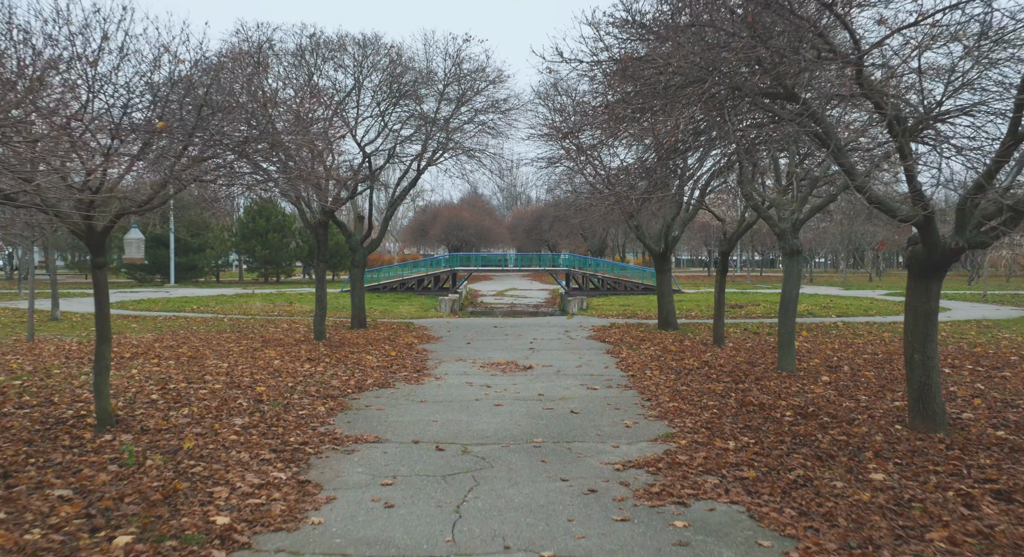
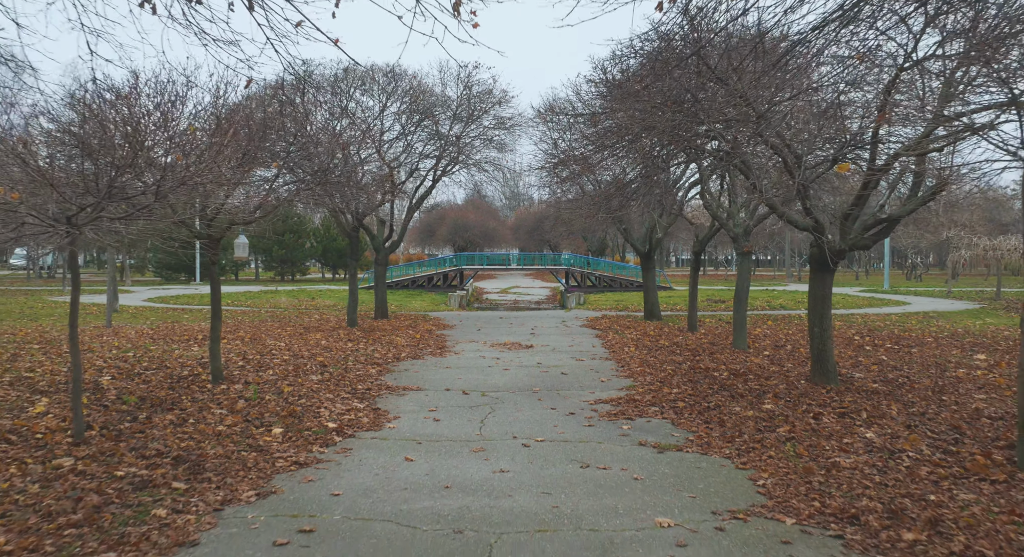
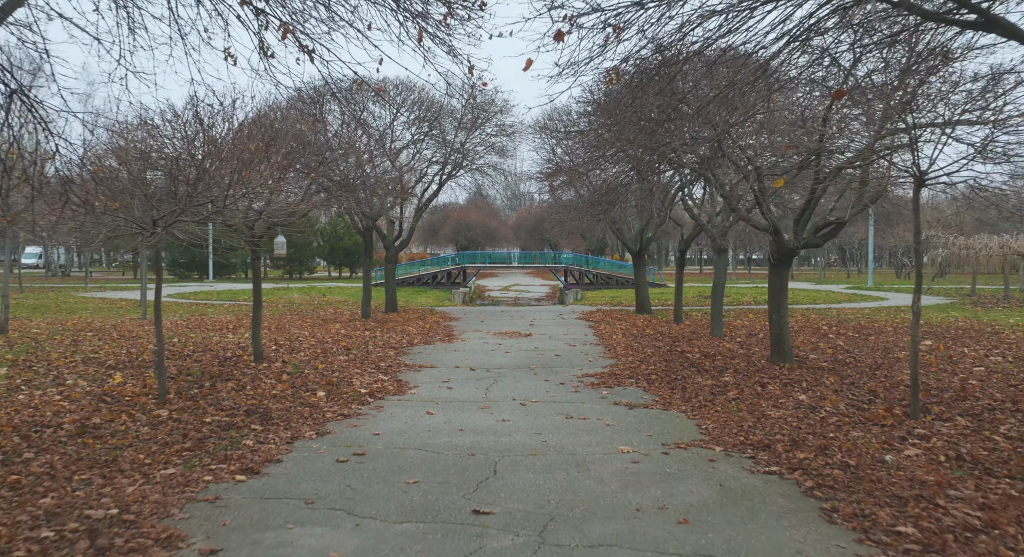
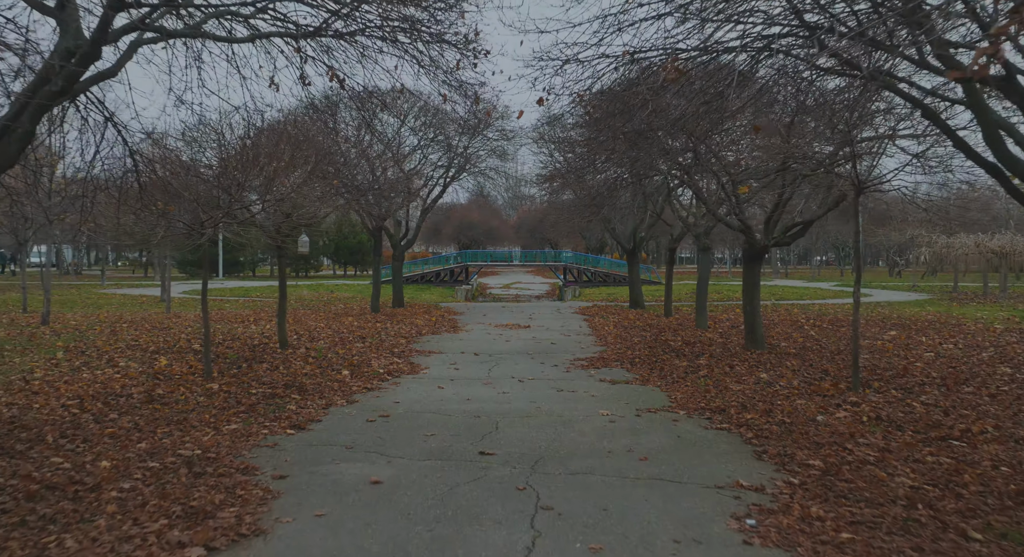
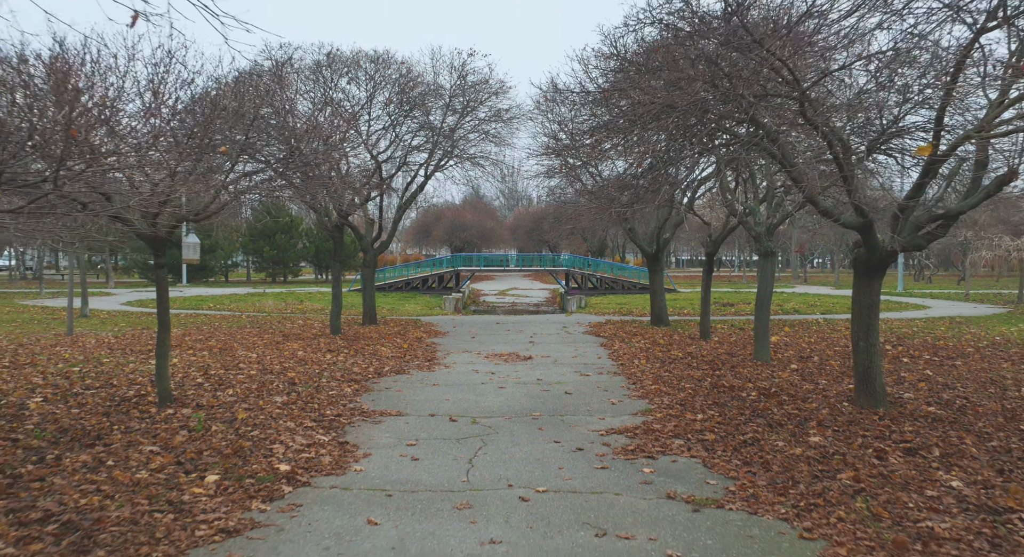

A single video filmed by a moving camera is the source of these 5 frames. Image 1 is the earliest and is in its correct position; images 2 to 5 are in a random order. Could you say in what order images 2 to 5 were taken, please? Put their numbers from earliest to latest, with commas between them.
5, 2, 3, 4
